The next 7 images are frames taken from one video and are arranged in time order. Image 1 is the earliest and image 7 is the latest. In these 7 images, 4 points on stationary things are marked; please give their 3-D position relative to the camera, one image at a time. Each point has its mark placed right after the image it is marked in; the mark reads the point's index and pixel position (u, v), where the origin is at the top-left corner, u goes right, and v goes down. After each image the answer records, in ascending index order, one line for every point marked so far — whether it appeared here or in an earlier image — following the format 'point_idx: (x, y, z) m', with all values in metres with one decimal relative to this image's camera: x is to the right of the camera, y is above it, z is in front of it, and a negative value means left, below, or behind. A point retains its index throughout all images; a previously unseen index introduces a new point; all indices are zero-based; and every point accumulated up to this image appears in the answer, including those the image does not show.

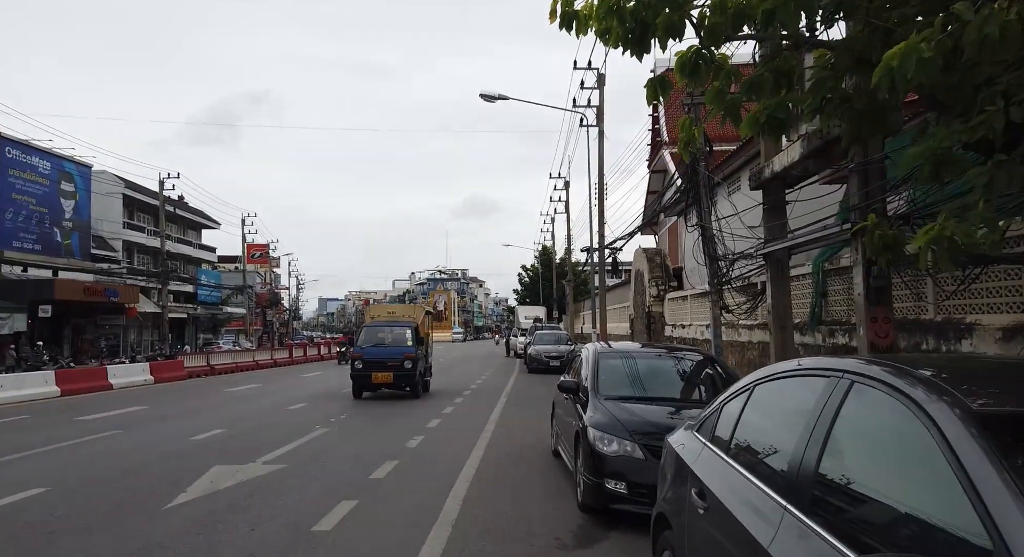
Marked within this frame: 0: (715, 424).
0: (+1.1, -0.8, +3.2) m
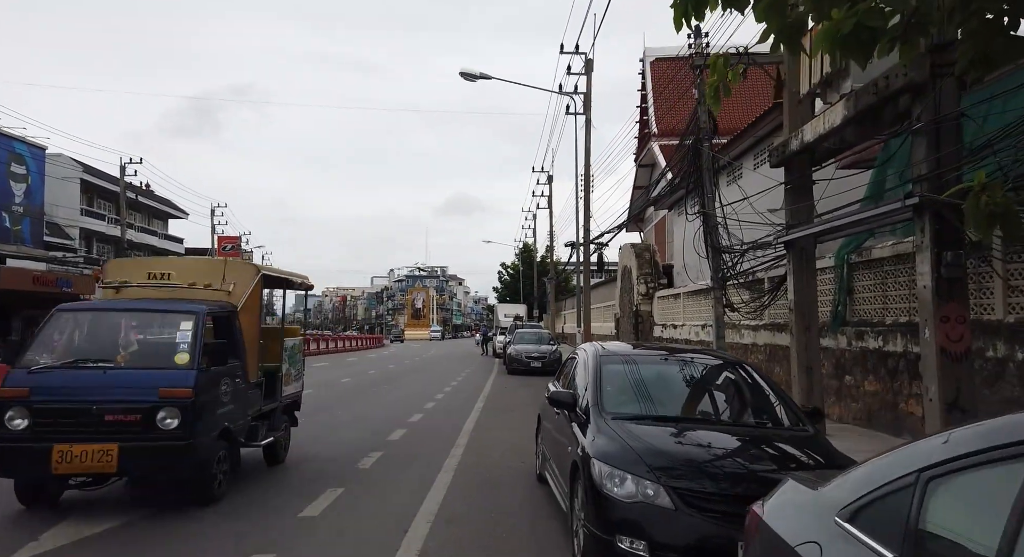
0: (+1.0, -0.6, +1.6) m
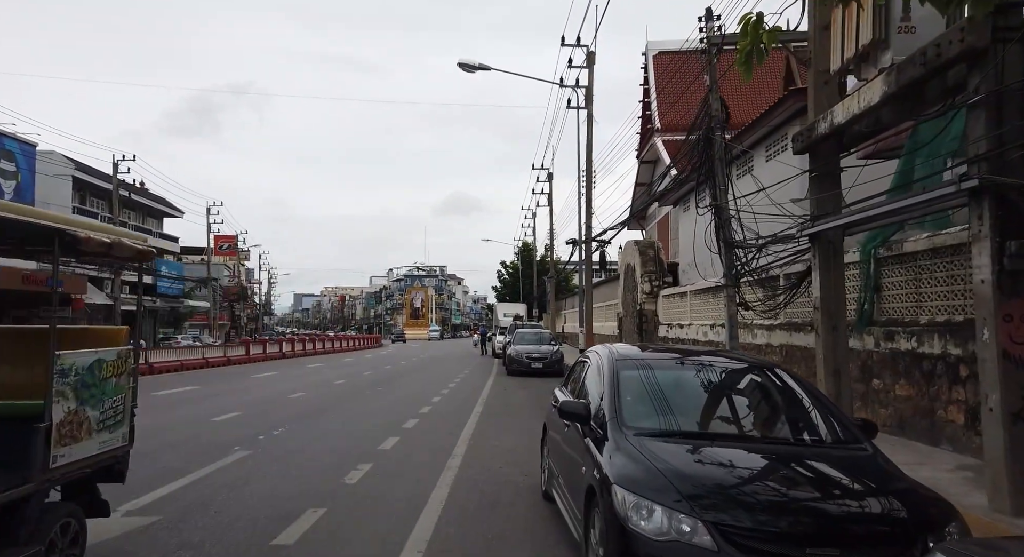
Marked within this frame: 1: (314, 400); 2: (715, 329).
0: (+1.0, -0.6, +0.9) m
1: (-5.0, -3.1, +15.3) m
2: (+5.1, -1.2, +15.0) m
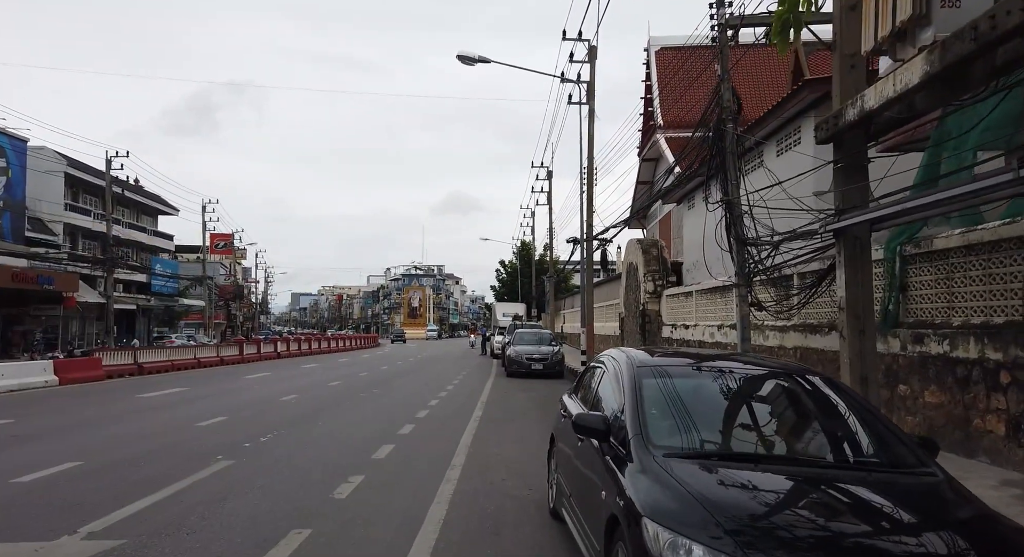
0: (+1.1, -0.5, +0.4) m
1: (-5.0, -3.0, +14.7) m
2: (+5.1, -1.2, +14.5) m
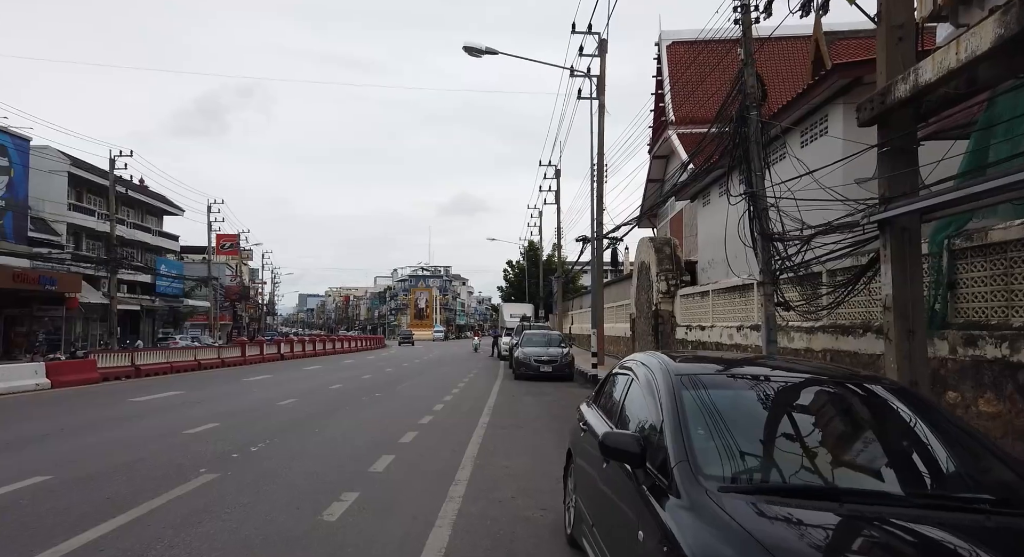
0: (+1.1, -0.5, -0.3) m
1: (-4.8, -3.0, +14.1) m
2: (+5.3, -1.2, +13.7) m
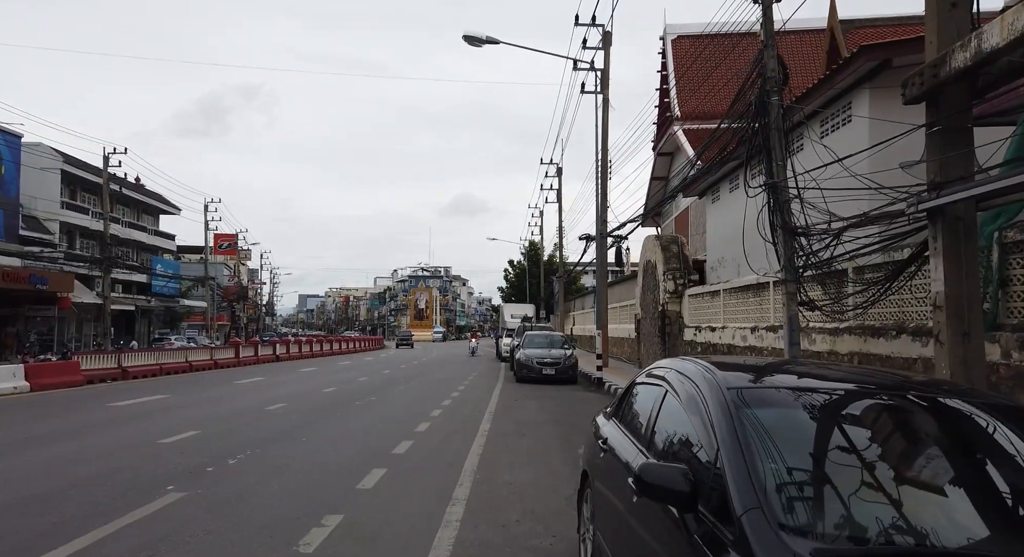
0: (+1.2, -0.4, -1.0) m
1: (-4.8, -3.0, +13.4) m
2: (+5.3, -1.2, +13.0) m
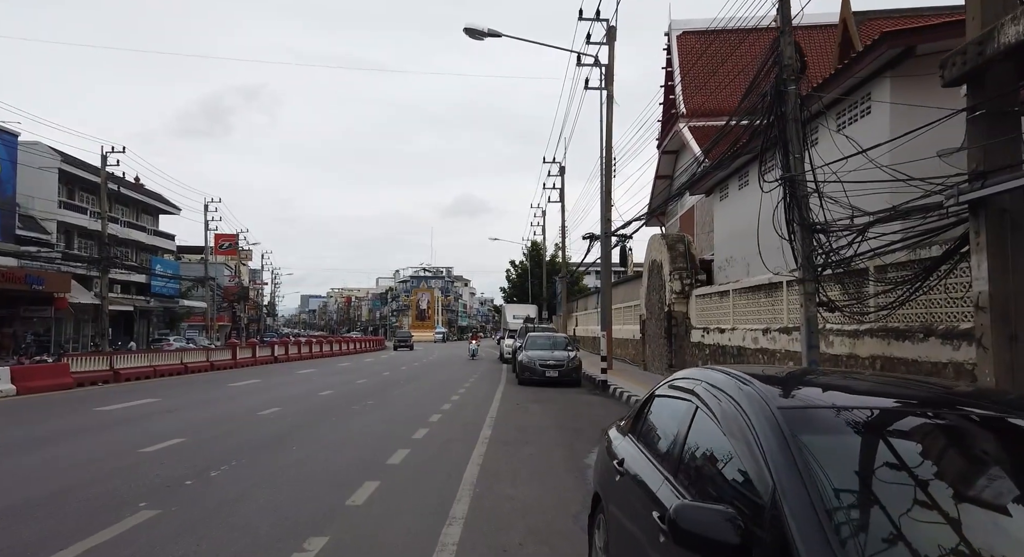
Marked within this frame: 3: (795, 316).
0: (+1.2, -0.4, -1.5) m
1: (-4.7, -3.0, +12.9) m
2: (+5.4, -1.1, +12.5) m
3: (+5.5, -0.7, +11.8) m
